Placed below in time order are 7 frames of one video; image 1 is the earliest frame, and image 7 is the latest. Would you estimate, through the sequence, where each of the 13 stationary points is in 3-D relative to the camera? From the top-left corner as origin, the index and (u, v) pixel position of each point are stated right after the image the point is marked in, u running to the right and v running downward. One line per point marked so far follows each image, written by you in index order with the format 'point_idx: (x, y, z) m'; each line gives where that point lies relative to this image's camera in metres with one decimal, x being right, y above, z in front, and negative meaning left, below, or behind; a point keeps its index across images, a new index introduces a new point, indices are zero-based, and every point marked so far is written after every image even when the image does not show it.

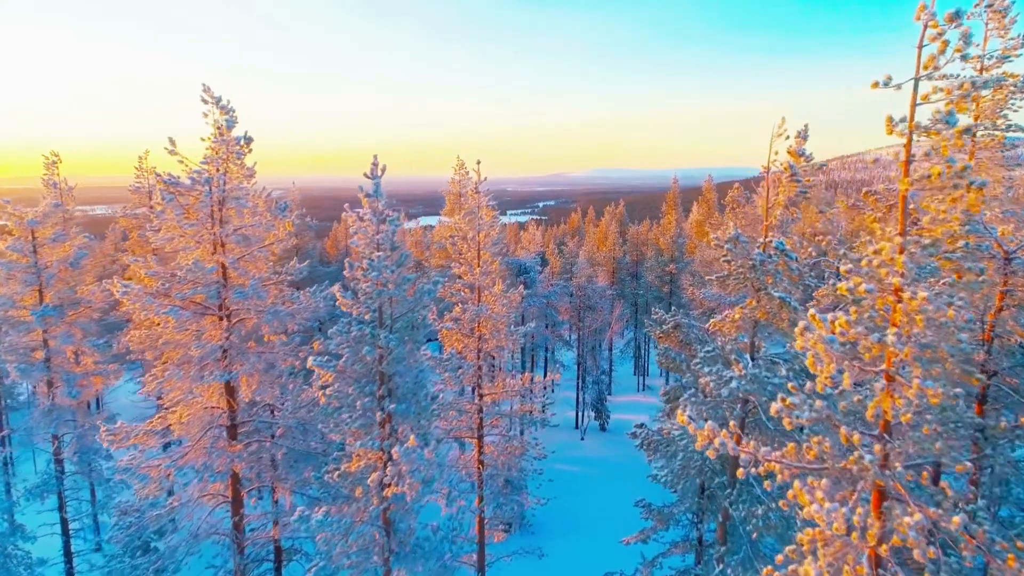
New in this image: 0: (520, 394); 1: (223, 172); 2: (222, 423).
0: (+0.2, -2.1, +9.8) m
1: (-4.7, +1.9, +8.1) m
2: (-4.9, -2.3, +8.4) m
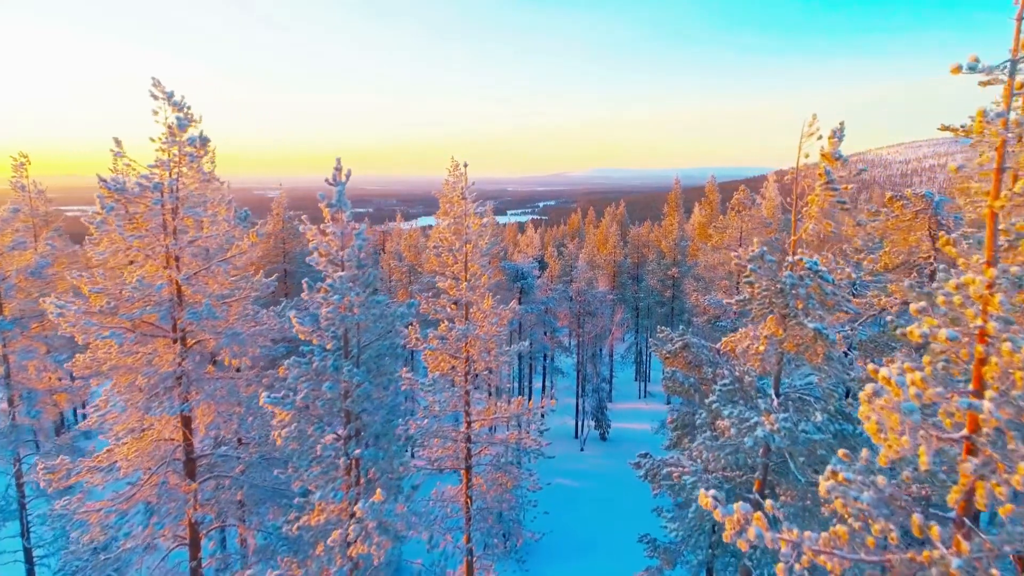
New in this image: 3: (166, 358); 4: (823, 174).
0: (0.0, -2.3, +8.9) m
1: (-4.8, +1.6, +7.2) m
2: (-5.0, -2.5, +7.5) m
3: (-5.0, -1.0, +7.2) m
4: (+3.2, +1.2, +5.1) m
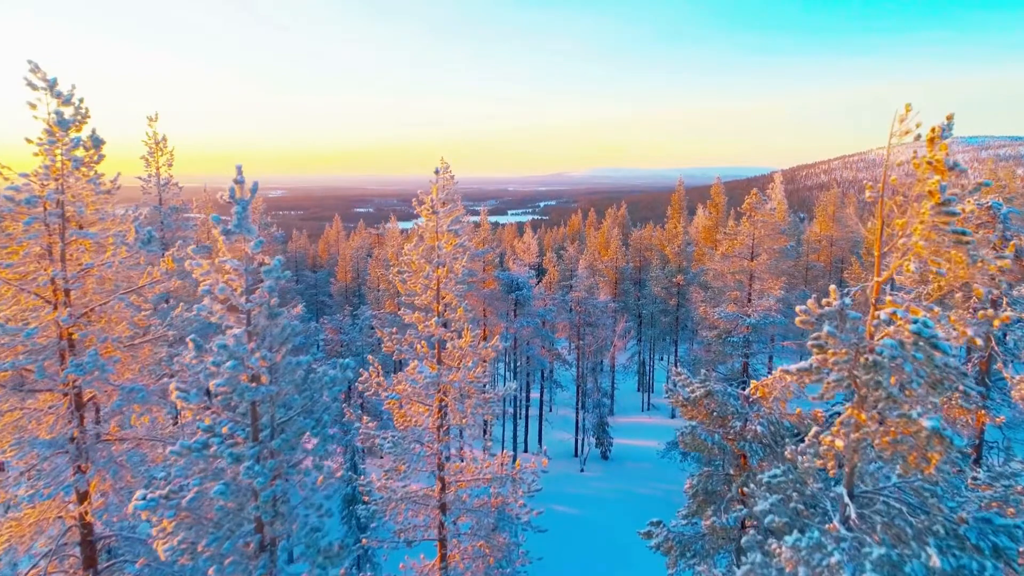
0: (-0.2, -2.8, +7.4) m
1: (-5.1, +1.1, +5.7) m
2: (-5.3, -3.0, +5.9) m
3: (-5.2, -1.5, +5.6) m
4: (+3.0, +0.7, +3.5) m
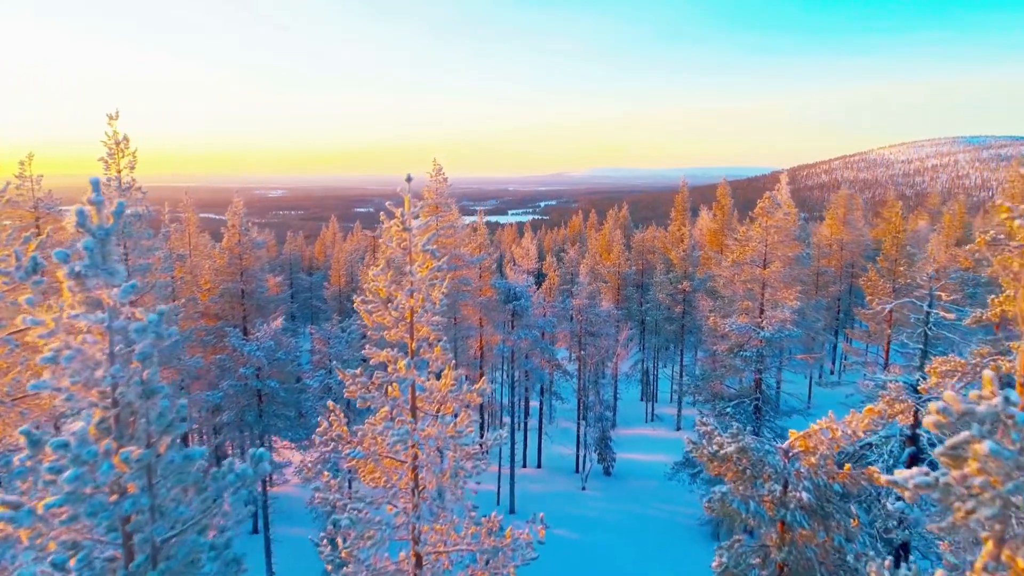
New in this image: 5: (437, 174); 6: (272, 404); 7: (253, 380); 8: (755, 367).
0: (-0.4, -3.2, +6.1) m
1: (-5.2, +0.8, +4.4) m
2: (-5.4, -3.4, +4.7) m
3: (-5.3, -1.9, +4.4) m
4: (+2.8, +0.3, +2.3) m
5: (-2.9, +4.3, +19.1) m
6: (-7.6, -3.7, +15.9) m
7: (-8.0, -2.8, +15.4) m
8: (+8.7, -2.8, +18.0) m
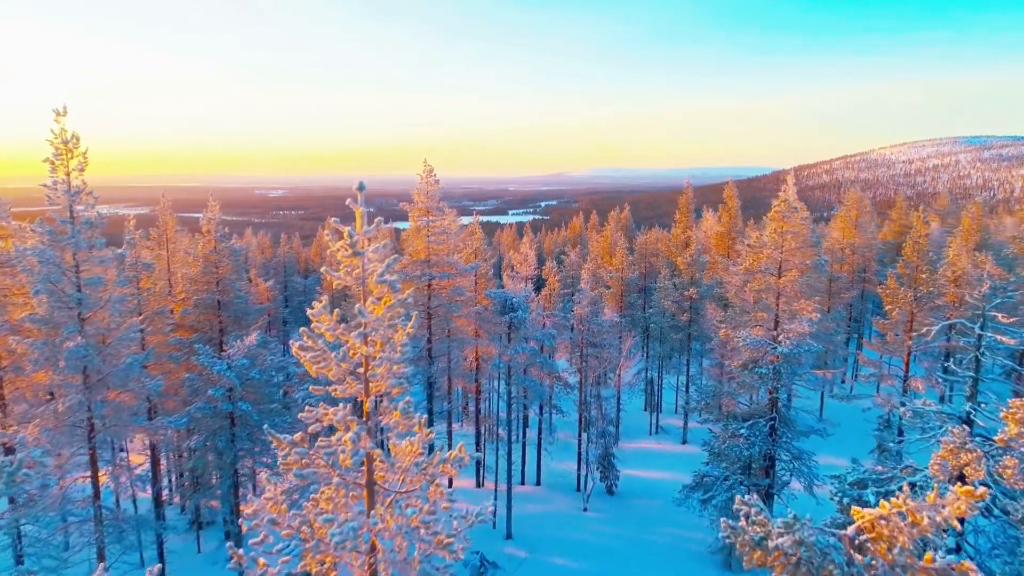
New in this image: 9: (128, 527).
0: (-0.5, -3.6, +4.8) m
1: (-5.3, +0.4, +3.1) m
2: (-5.5, -3.7, +3.4) m
3: (-5.5, -2.2, +3.1) m
4: (+2.7, -0.1, +1.0) m
5: (-3.0, +4.0, +17.8) m
6: (-7.7, -4.1, +14.6) m
7: (-8.1, -3.2, +14.1) m
8: (+8.6, -3.2, +16.6) m
9: (-9.7, -6.1, +12.7) m
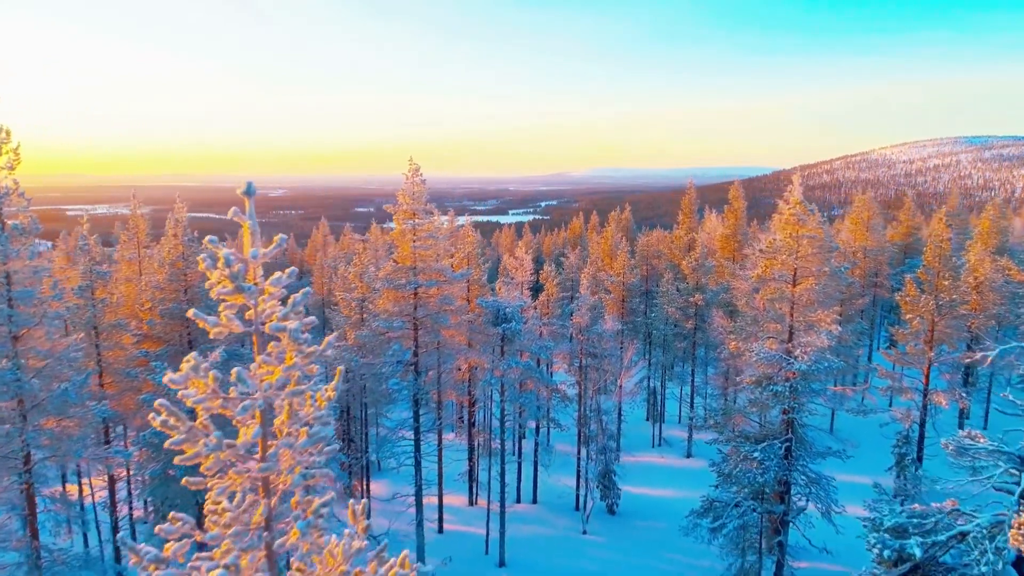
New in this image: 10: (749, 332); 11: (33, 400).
0: (-0.7, -3.9, +3.4) m
1: (-5.6, +0.1, +1.7) m
2: (-5.7, -4.0, +2.0) m
3: (-5.7, -2.5, +1.7) m
4: (+2.5, -0.4, -0.4) m
5: (-3.3, +3.7, +16.4) m
6: (-8.0, -4.4, +13.2) m
7: (-8.3, -3.5, +12.7) m
8: (+8.3, -3.5, +15.3) m
9: (-9.9, -6.3, +11.3) m
10: (+8.6, -1.6, +18.1) m
11: (-10.0, -2.3, +10.5) m
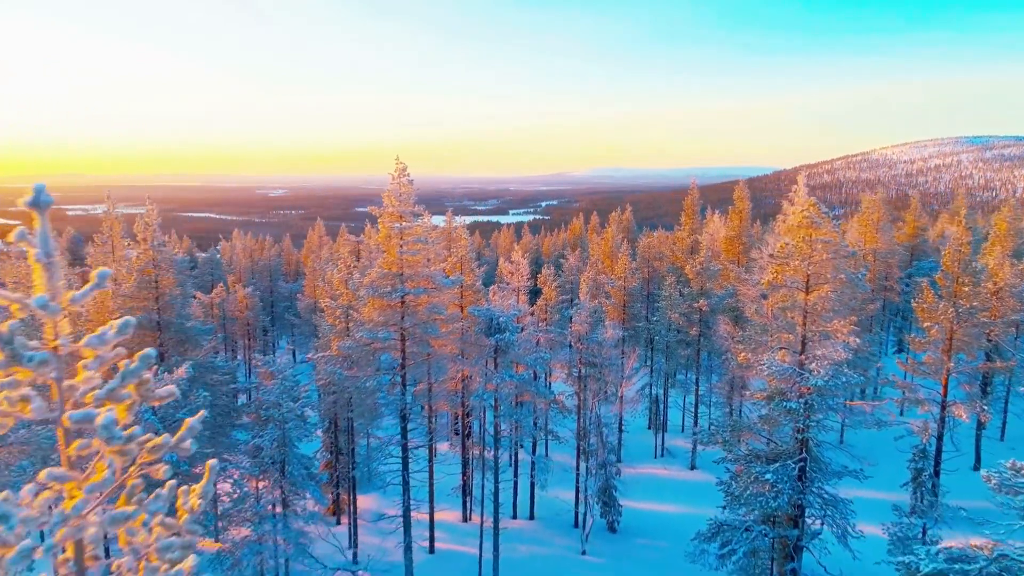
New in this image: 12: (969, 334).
0: (-0.9, -4.1, +2.3) m
1: (-5.8, -0.1, +0.7) m
2: (-5.9, -4.3, +0.9) m
3: (-5.9, -2.8, +0.6) m
4: (+2.3, -0.6, -1.5) m
5: (-3.4, +3.4, +15.3) m
6: (-8.2, -4.6, +12.1) m
7: (-8.5, -3.7, +11.7) m
8: (+8.1, -3.8, +14.2) m
9: (-10.1, -6.6, +10.2) m
10: (+8.4, -1.8, +17.1) m
11: (-10.2, -2.6, +9.4) m
12: (+17.4, -1.8, +19.1) m
